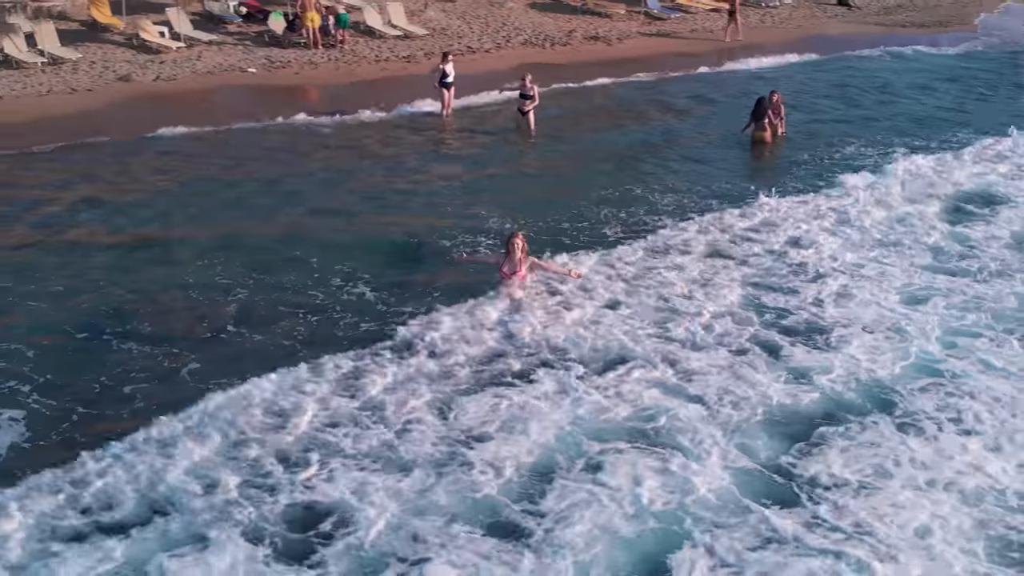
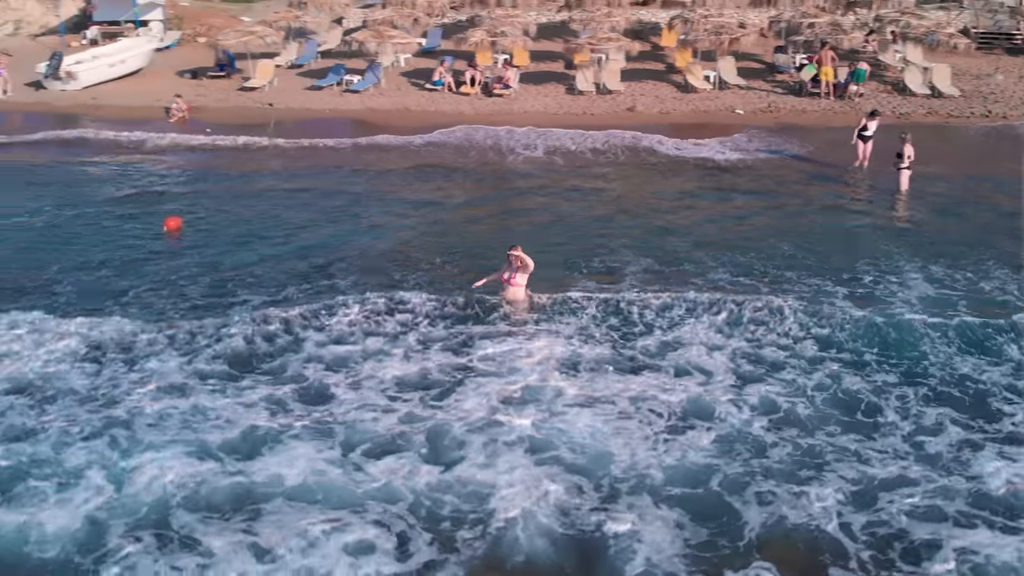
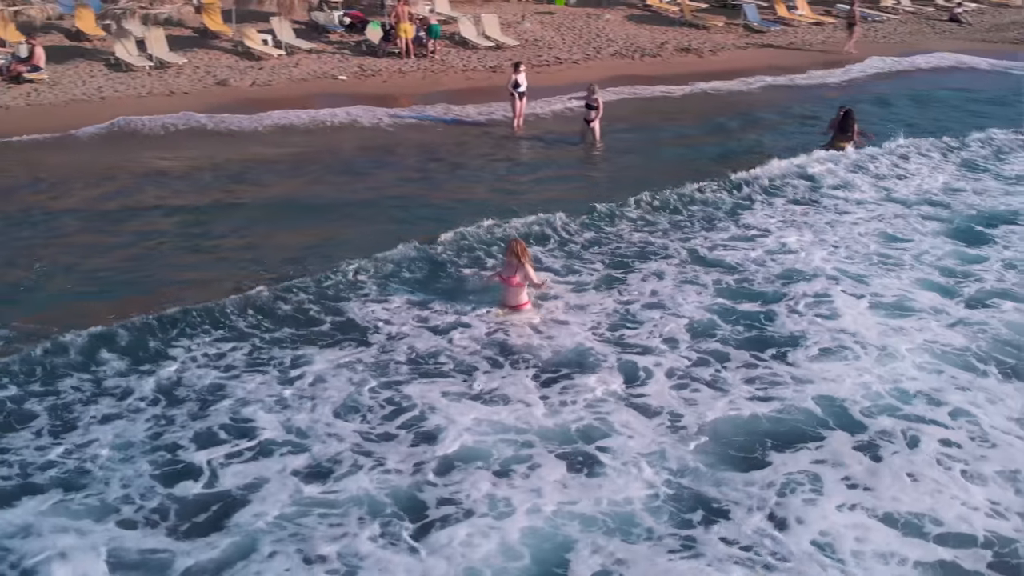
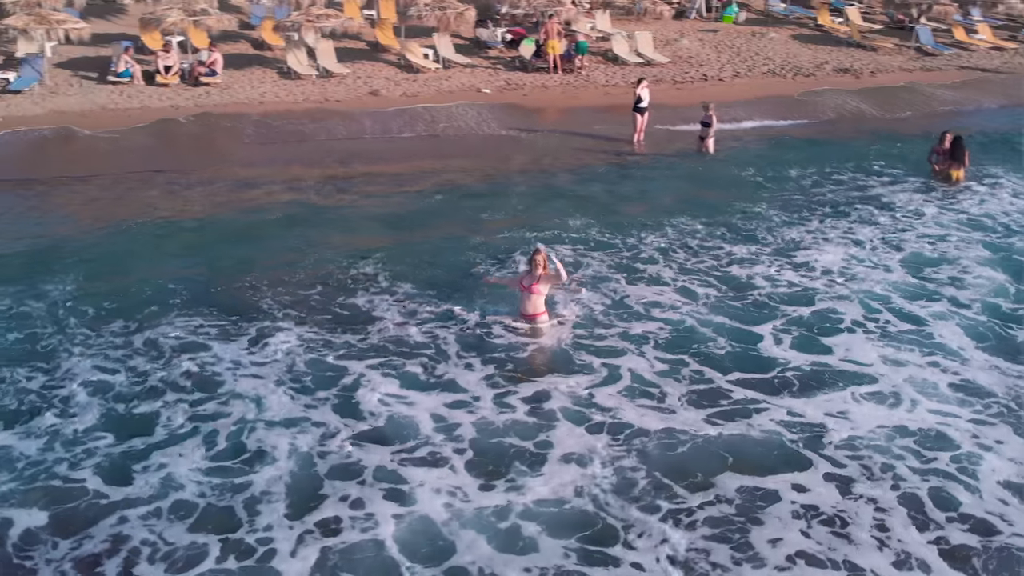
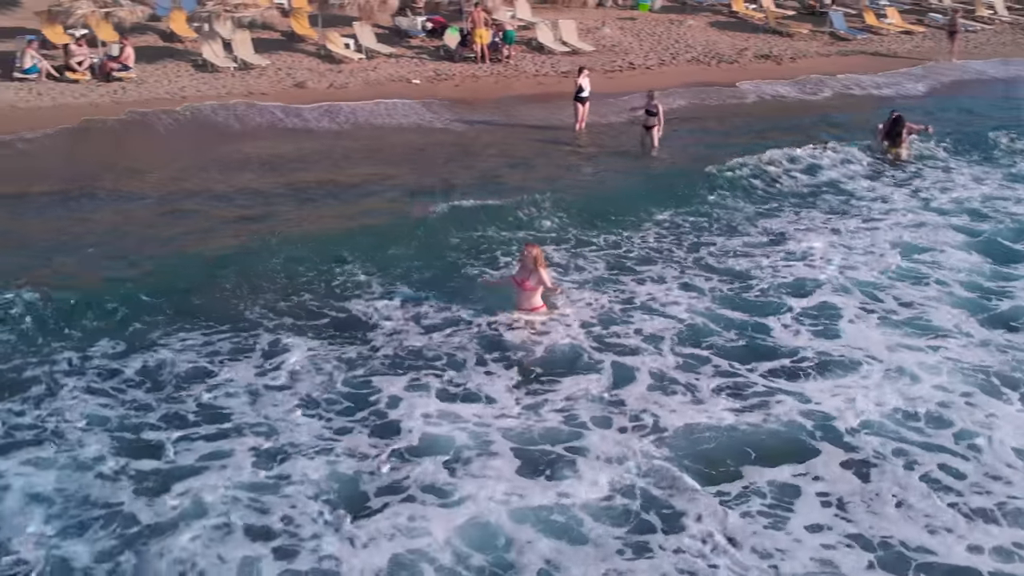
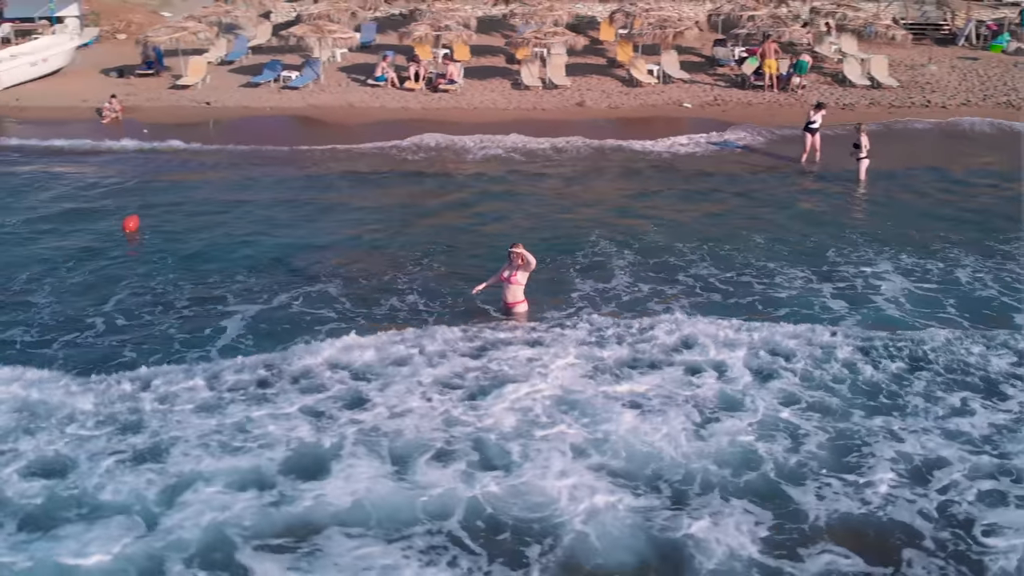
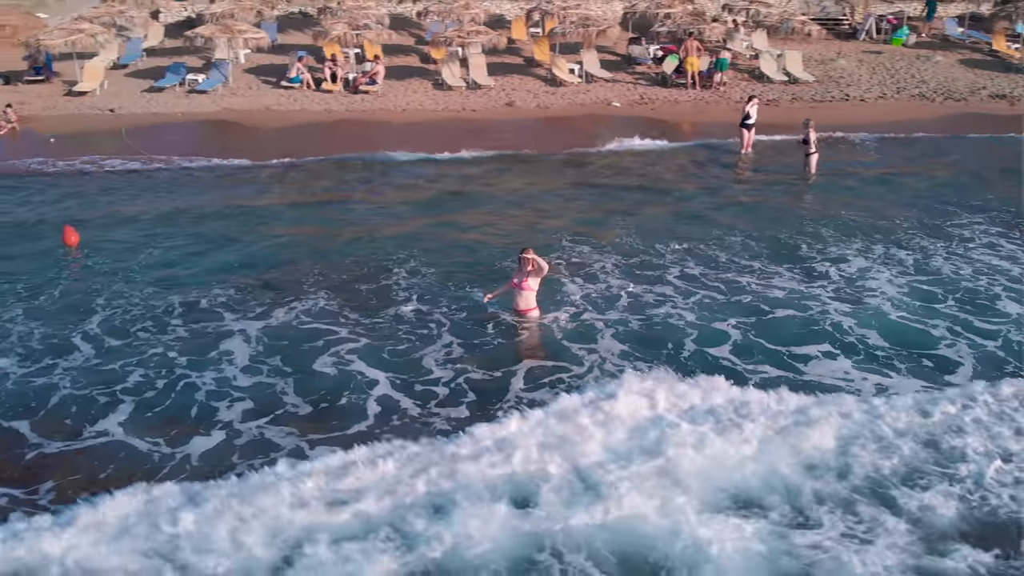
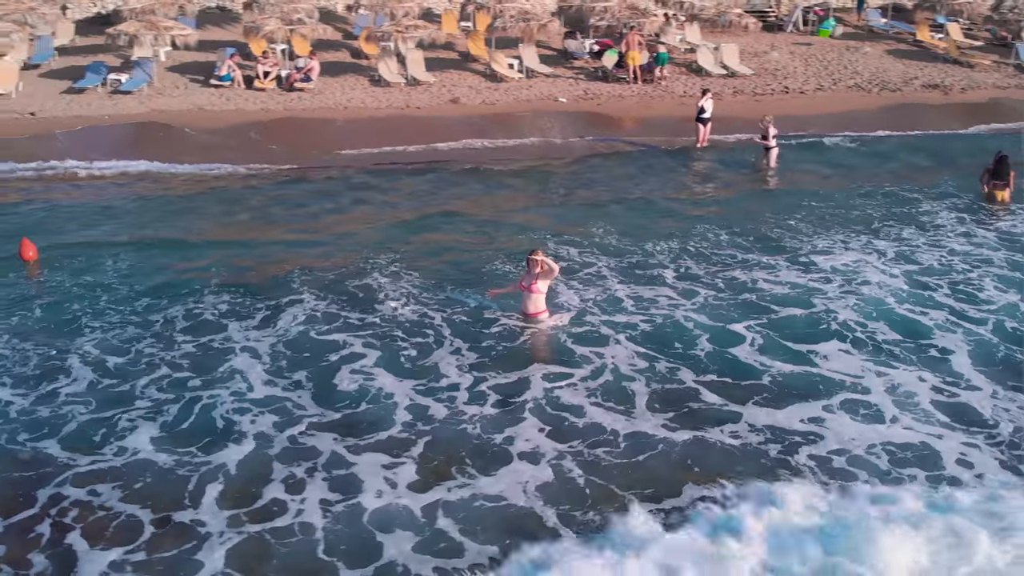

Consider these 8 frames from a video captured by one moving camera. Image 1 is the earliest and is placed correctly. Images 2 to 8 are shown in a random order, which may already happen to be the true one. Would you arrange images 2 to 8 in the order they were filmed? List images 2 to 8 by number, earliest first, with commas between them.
3, 5, 4, 8, 7, 6, 2
